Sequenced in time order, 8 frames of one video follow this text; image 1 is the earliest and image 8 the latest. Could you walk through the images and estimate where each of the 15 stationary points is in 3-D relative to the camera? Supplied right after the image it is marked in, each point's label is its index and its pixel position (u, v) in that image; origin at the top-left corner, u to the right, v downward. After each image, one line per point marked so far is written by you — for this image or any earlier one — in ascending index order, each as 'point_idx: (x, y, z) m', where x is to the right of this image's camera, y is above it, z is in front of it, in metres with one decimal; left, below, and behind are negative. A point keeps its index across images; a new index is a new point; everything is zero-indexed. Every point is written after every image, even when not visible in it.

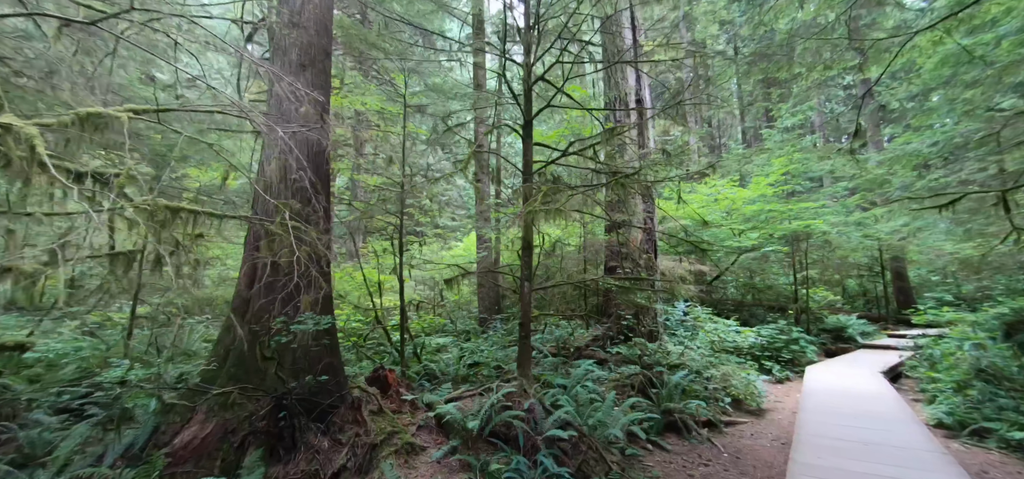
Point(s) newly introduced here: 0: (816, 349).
0: (+5.2, -1.9, +7.8) m
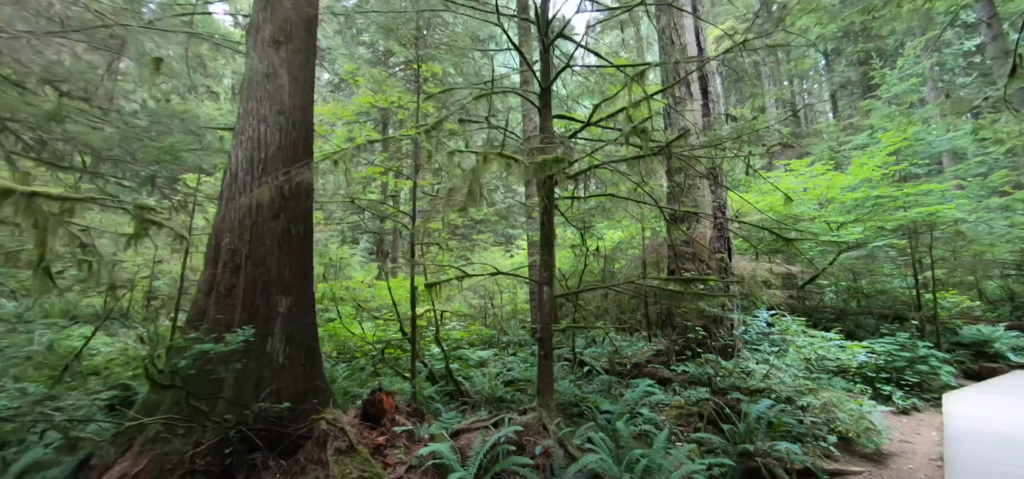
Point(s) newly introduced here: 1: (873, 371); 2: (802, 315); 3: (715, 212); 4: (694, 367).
0: (+5.9, -1.7, +6.1) m
1: (+4.8, -1.7, +6.1) m
2: (+6.0, -1.6, +9.5) m
3: (+3.0, +0.5, +6.8) m
4: (+2.1, -1.5, +5.4) m
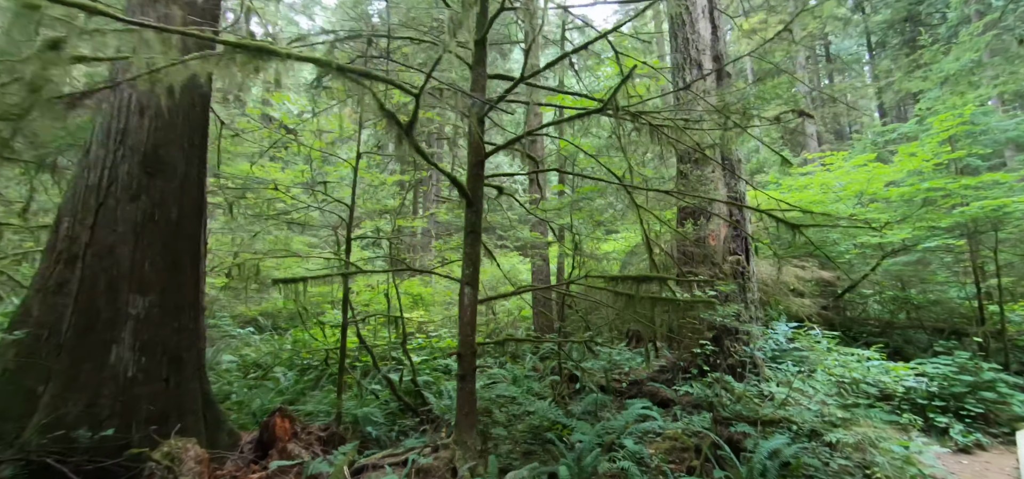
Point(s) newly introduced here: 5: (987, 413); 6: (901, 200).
0: (+5.6, -1.7, +5.0) m
1: (+4.5, -1.7, +5.0) m
2: (+6.0, -1.6, +8.3) m
3: (+2.8, +0.5, +5.9) m
4: (+1.8, -1.5, +4.5) m
5: (+5.1, -1.9, +4.9) m
6: (+6.0, +0.6, +7.1) m
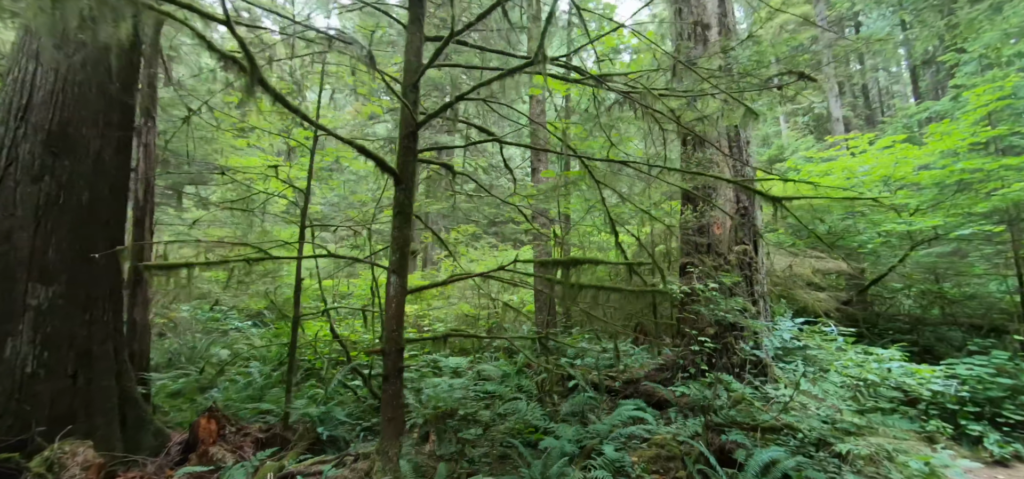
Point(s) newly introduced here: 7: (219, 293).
0: (+5.5, -1.6, +4.4) m
1: (+4.4, -1.6, +4.5) m
2: (+6.0, -1.4, +7.7) m
3: (+2.7, +0.6, +5.5) m
4: (+1.6, -1.3, +4.1) m
5: (+4.9, -1.7, +4.4) m
6: (+6.0, +0.8, +6.4) m
7: (-4.1, -0.8, +6.5) m
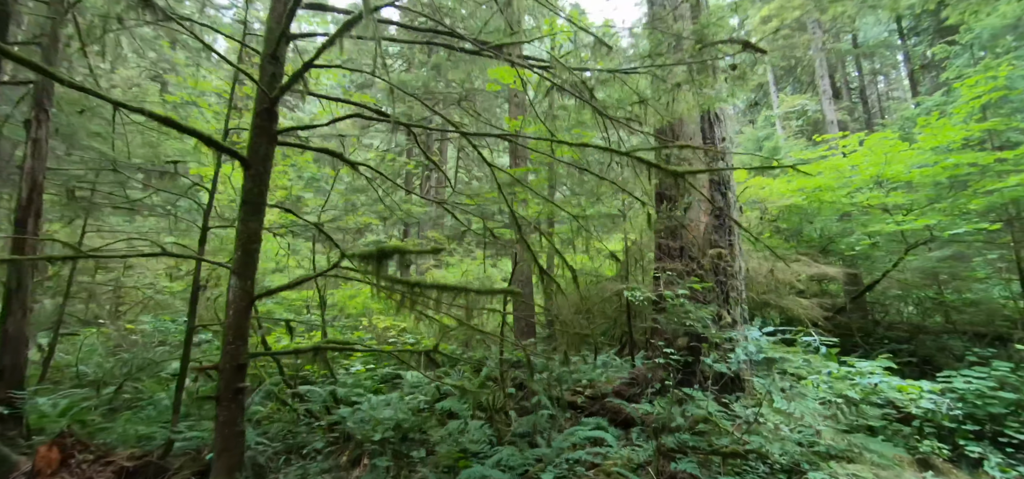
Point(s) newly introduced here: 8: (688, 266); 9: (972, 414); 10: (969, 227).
0: (+5.0, -1.6, +4.0) m
1: (+3.9, -1.6, +4.1) m
2: (+5.6, -1.5, +7.3) m
3: (+2.2, +0.6, +5.1) m
4: (+1.2, -1.3, +3.7) m
5: (+4.4, -1.7, +3.9) m
6: (+5.5, +0.7, +6.0) m
7: (-4.6, -0.9, +6.2) m
8: (+1.9, -0.3, +4.8) m
9: (+4.2, -1.6, +4.1) m
10: (+5.6, +0.2, +5.7) m
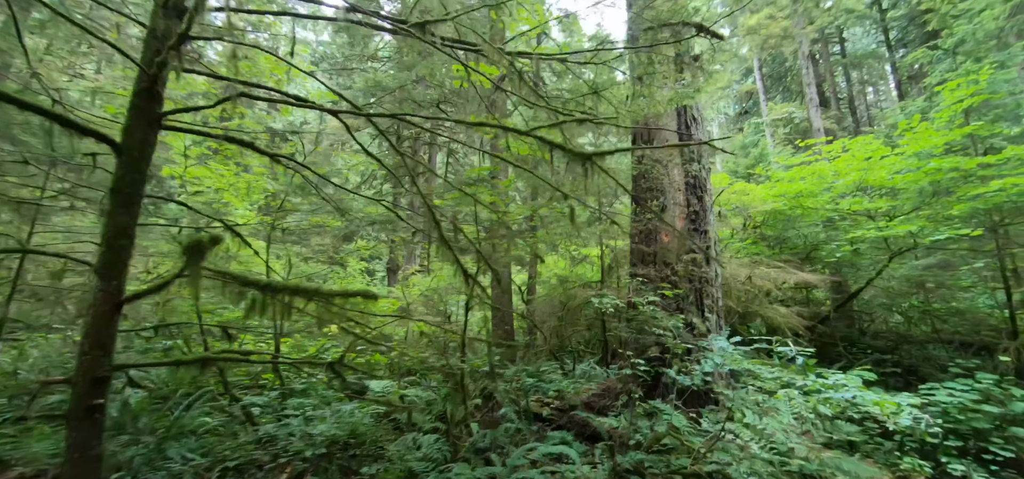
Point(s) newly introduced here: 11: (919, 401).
0: (+4.7, -1.6, +3.8) m
1: (+3.6, -1.6, +3.9) m
2: (+5.2, -1.6, +7.1) m
3: (+1.9, +0.5, +4.9) m
4: (+0.8, -1.4, +3.5) m
5: (+4.1, -1.8, +3.7) m
6: (+5.1, +0.7, +5.9) m
7: (-4.9, -0.9, +5.9) m
8: (+1.5, -0.3, +4.6) m
9: (+3.8, -1.6, +3.9) m
10: (+5.3, +0.1, +5.5) m
11: (+3.4, -1.4, +3.8) m
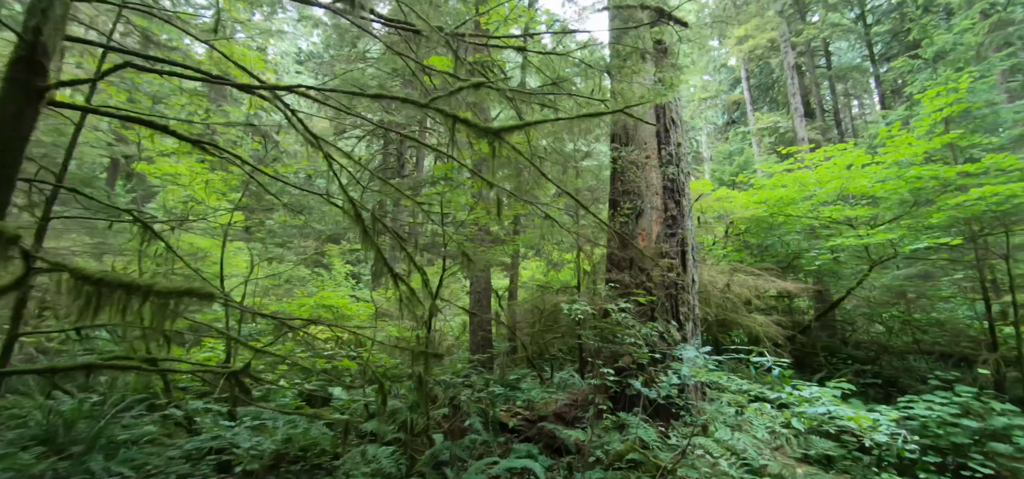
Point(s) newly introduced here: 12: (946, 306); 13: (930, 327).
0: (+4.4, -1.7, +3.7) m
1: (+3.3, -1.7, +3.7) m
2: (+4.8, -1.7, +7.0) m
3: (+1.6, +0.5, +4.8) m
4: (+0.6, -1.4, +3.3) m
5: (+3.8, -1.8, +3.6) m
6: (+4.8, +0.5, +5.8) m
7: (-5.3, -0.9, +5.6) m
8: (+1.2, -0.4, +4.4) m
9: (+3.5, -1.7, +3.8) m
10: (+5.0, 0.0, +5.5) m
11: (+3.1, -1.4, +3.7) m
12: (+6.2, -1.0, +6.5) m
13: (+5.9, -1.2, +6.4) m
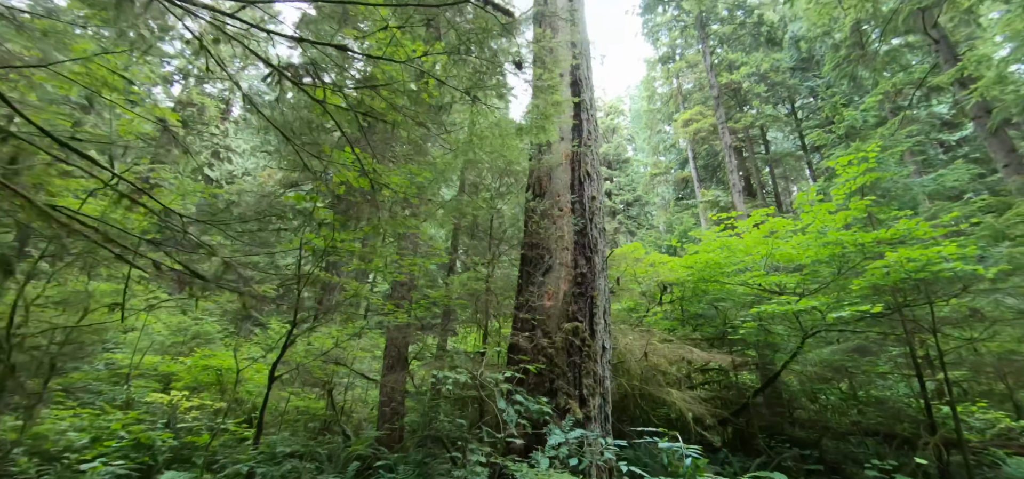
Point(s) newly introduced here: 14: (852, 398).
0: (+3.4, -2.2, +3.1) m
1: (+2.3, -2.2, +3.1) m
2: (+3.6, -2.7, +6.4) m
3: (+0.6, -0.1, +4.3) m
4: (-0.4, -1.7, +2.5) m
5: (+2.8, -2.3, +3.0) m
6: (+3.7, -0.3, +5.6) m
7: (-6.3, -1.2, +4.4) m
8: (+0.2, -0.9, +3.8) m
9: (+2.5, -2.2, +3.2) m
10: (+3.9, -0.8, +5.2) m
11: (+2.1, -1.9, +3.1) m
12: (+5.0, -2.0, +6.2) m
13: (+4.7, -2.2, +6.0) m
14: (+4.5, -2.1, +6.1) m
